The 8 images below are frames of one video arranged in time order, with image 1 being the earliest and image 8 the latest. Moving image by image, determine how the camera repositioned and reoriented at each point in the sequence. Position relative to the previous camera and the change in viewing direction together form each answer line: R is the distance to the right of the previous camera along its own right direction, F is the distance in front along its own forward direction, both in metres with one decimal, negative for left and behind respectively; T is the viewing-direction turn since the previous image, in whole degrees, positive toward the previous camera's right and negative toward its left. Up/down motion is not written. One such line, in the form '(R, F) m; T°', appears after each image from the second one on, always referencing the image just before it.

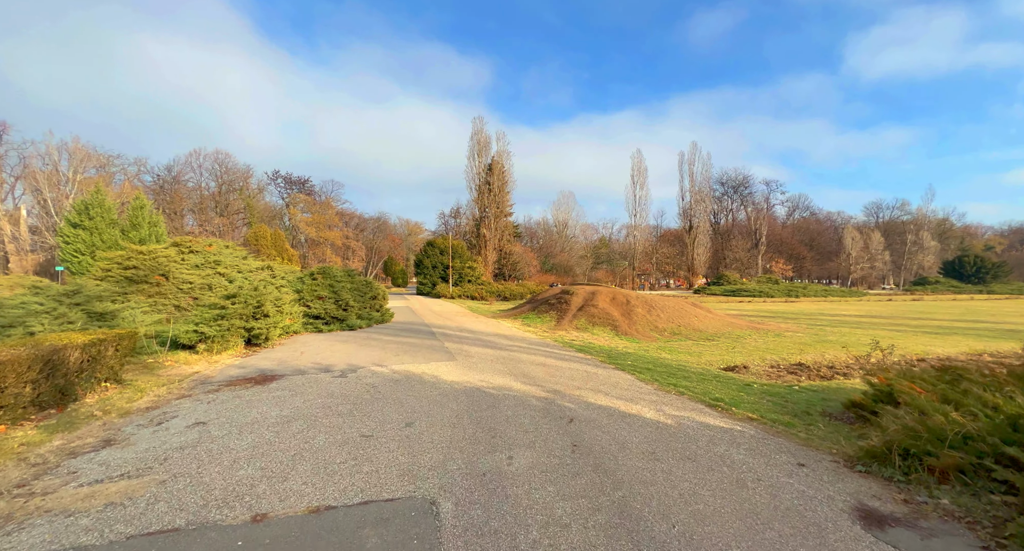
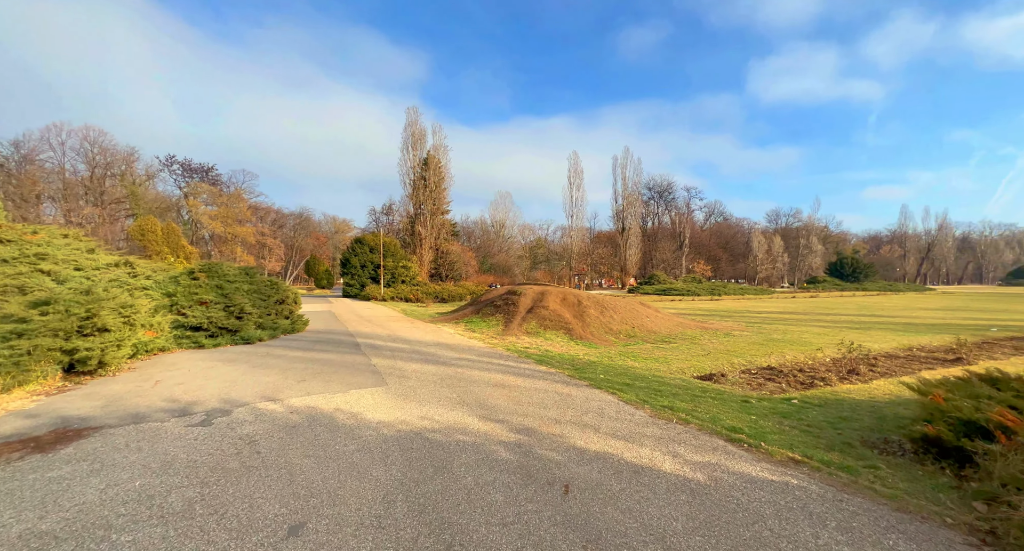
(-0.2, +1.7) m; +8°
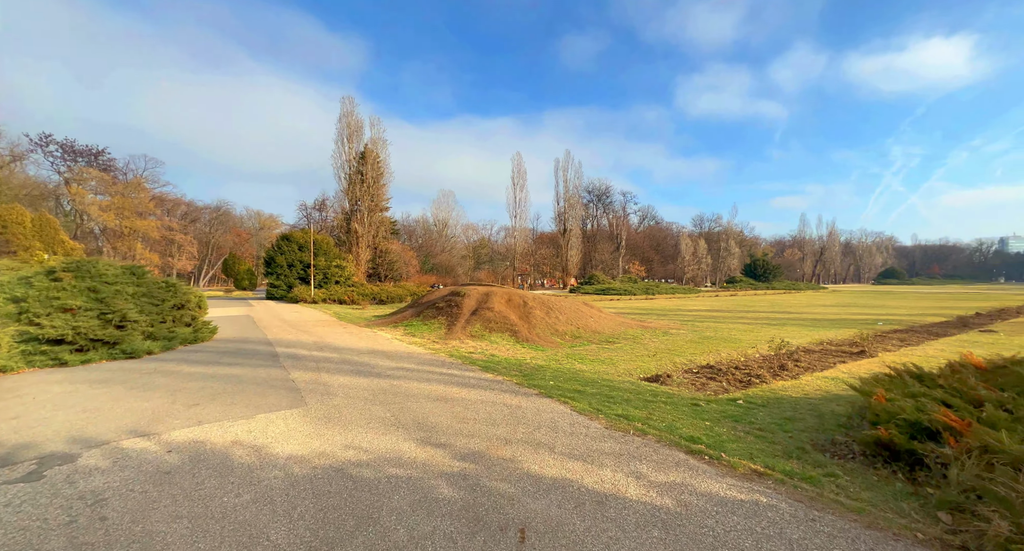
(0.0, +0.5) m; +7°
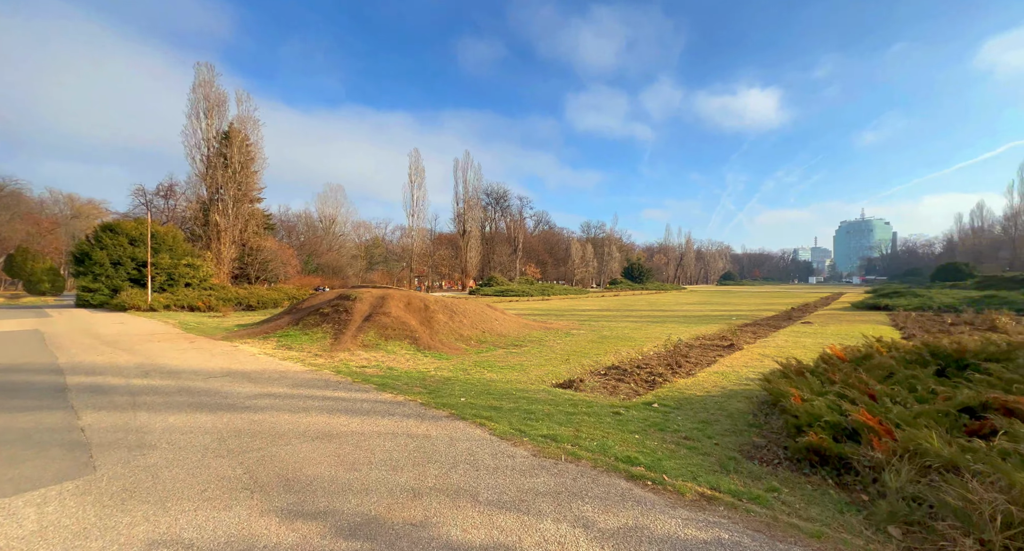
(-0.1, +0.9) m; +13°
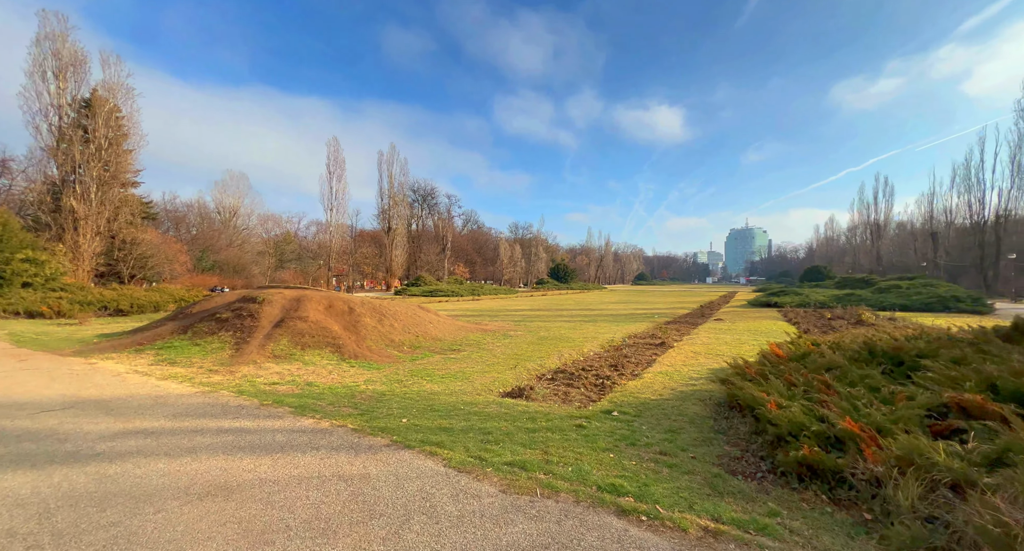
(-0.3, +0.8) m; +10°
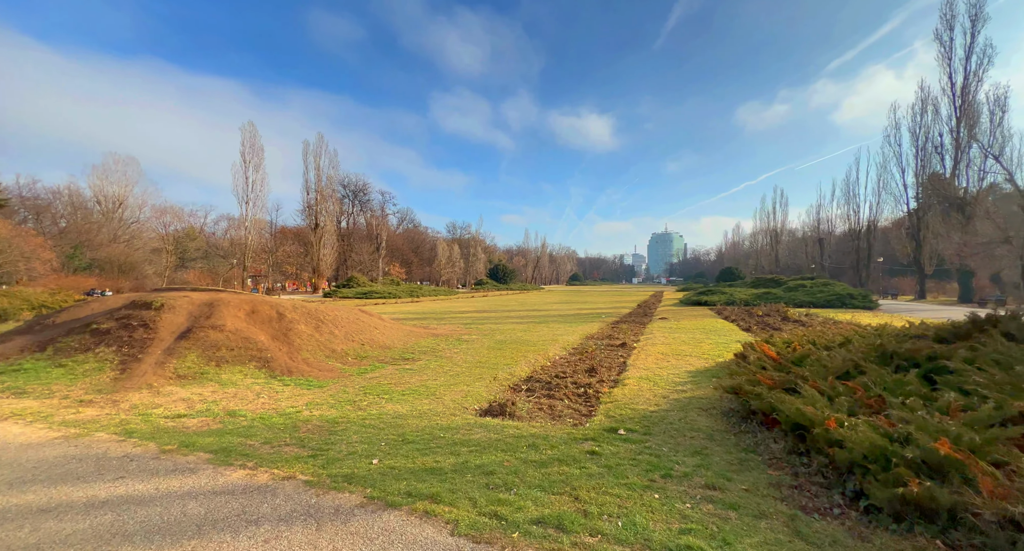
(-0.7, +1.1) m; +9°
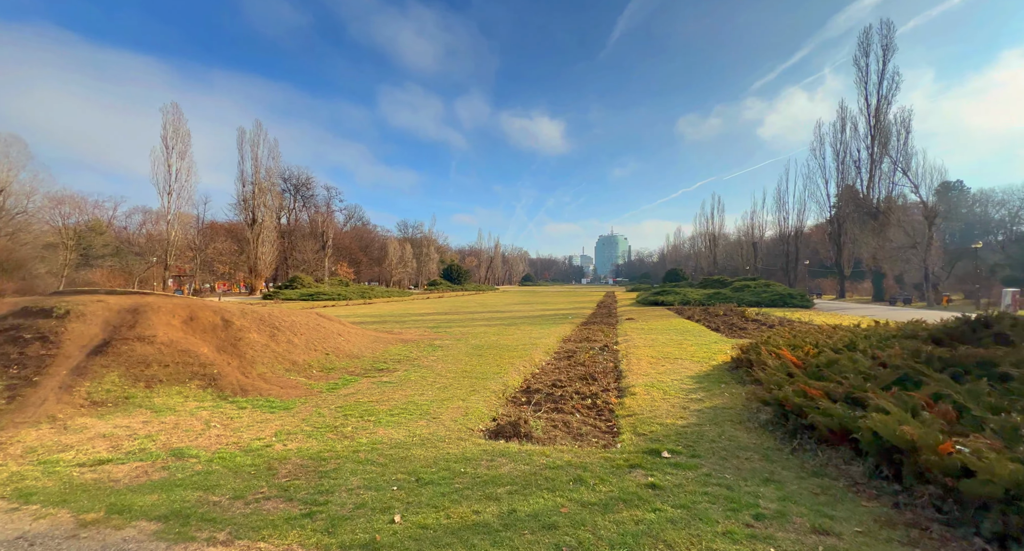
(-0.8, +0.9) m; +7°
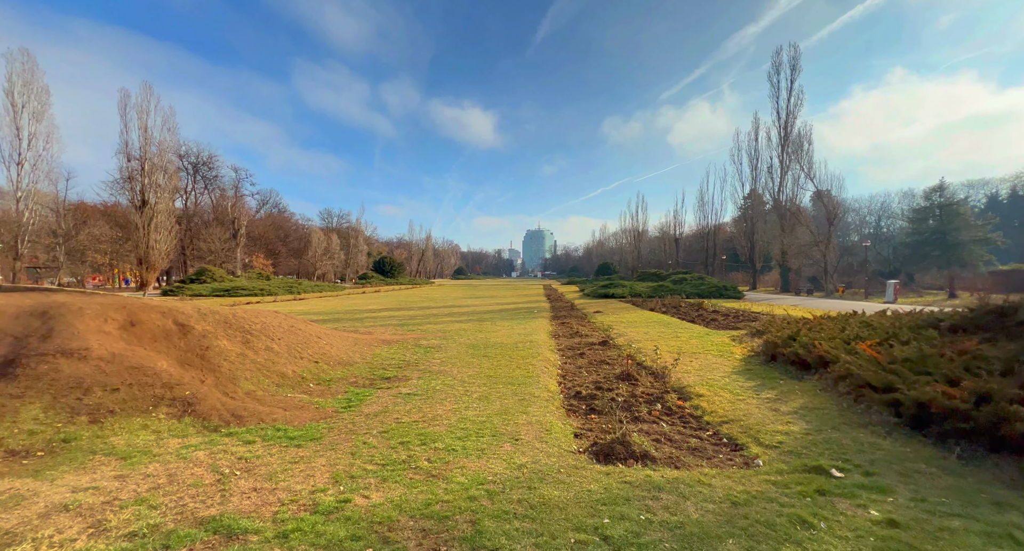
(-1.9, +1.2) m; +10°
